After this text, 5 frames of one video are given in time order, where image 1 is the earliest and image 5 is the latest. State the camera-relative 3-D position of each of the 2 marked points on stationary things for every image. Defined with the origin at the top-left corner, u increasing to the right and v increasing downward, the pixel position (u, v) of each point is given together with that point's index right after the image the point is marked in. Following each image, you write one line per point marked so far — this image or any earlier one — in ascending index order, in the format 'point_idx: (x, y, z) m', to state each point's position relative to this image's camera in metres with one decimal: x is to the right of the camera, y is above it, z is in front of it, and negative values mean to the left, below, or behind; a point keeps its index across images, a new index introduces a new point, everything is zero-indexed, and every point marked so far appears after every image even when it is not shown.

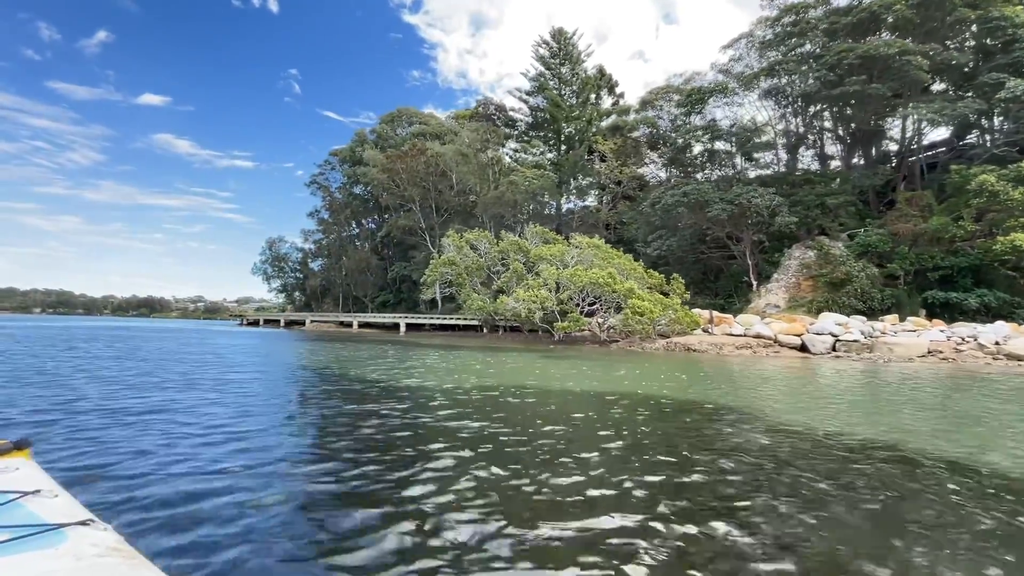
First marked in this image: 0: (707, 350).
0: (+7.4, -2.3, +19.4) m
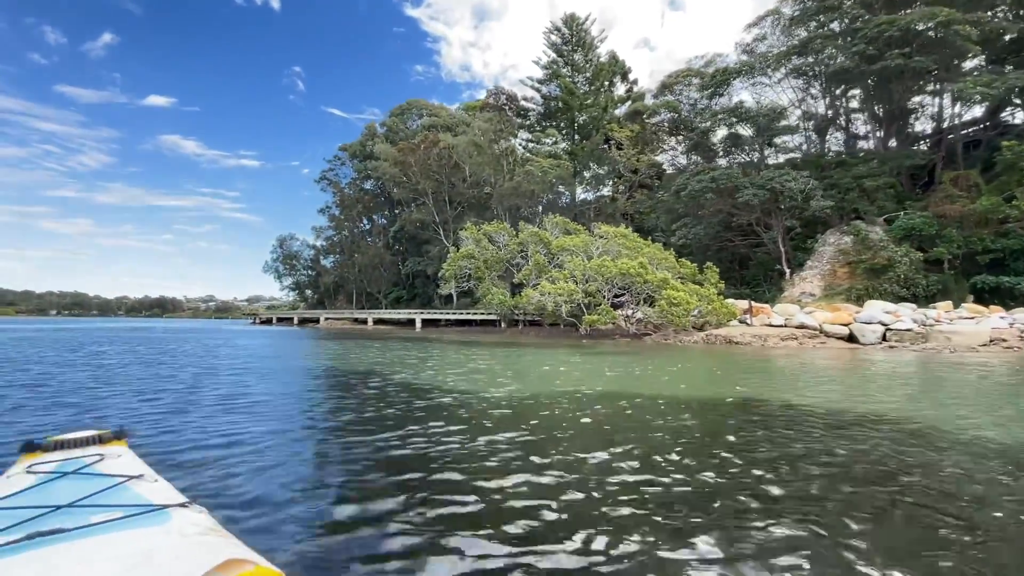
0: (+8.5, -1.9, +18.5) m
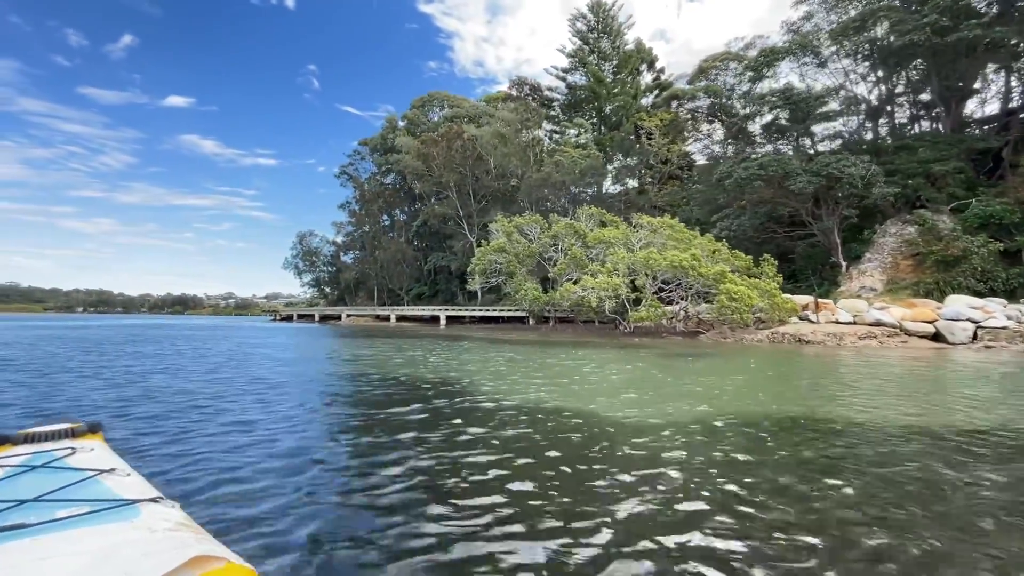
0: (+10.1, -1.7, +16.9) m
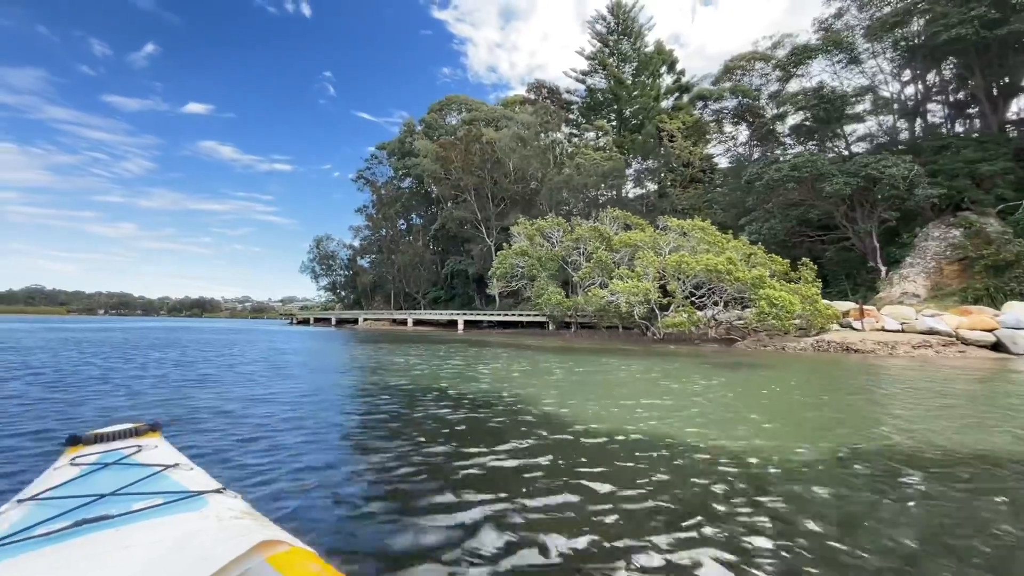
0: (+11.0, -1.9, +15.9) m
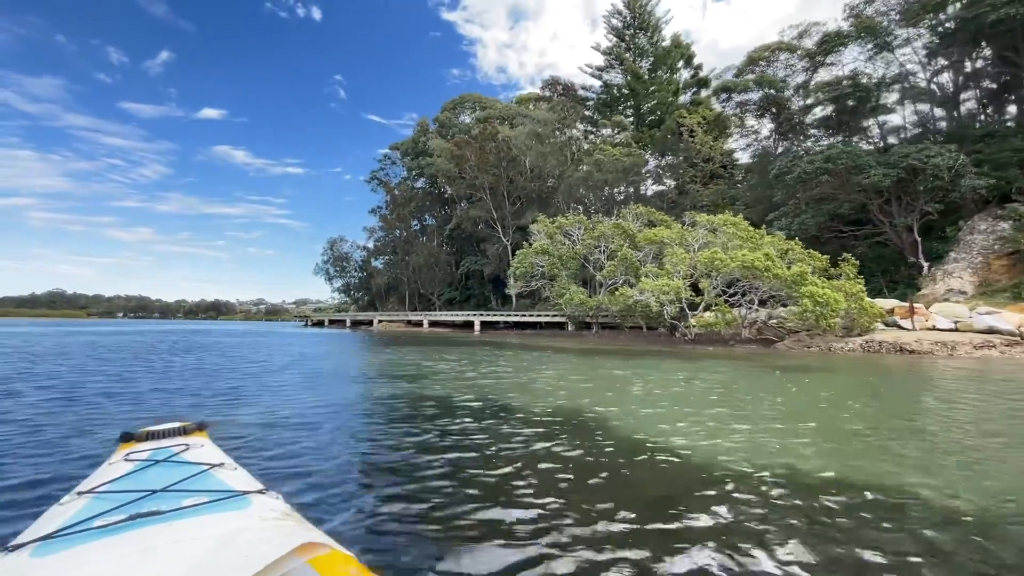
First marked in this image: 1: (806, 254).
0: (+11.8, -1.8, +14.9) m
1: (+10.8, +1.2, +18.9) m
